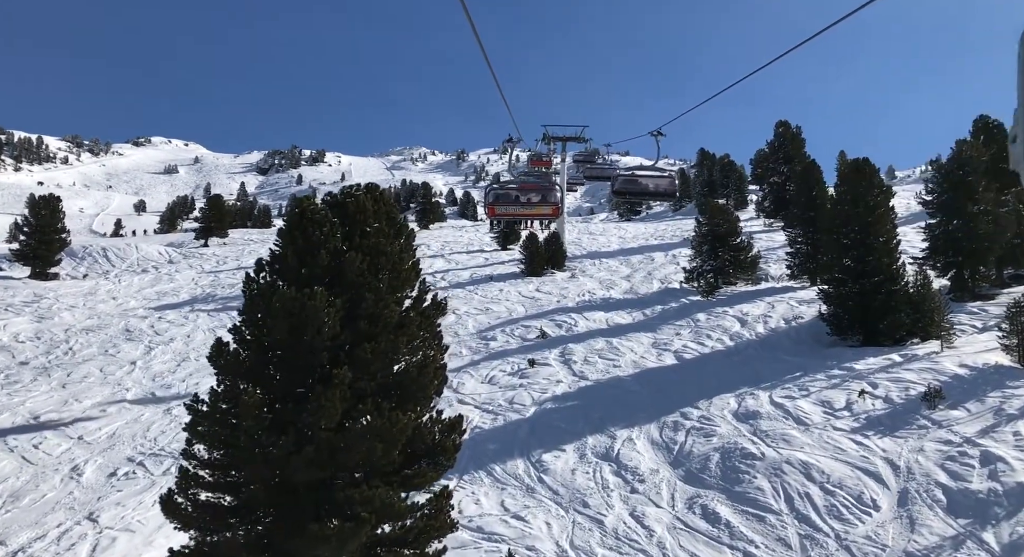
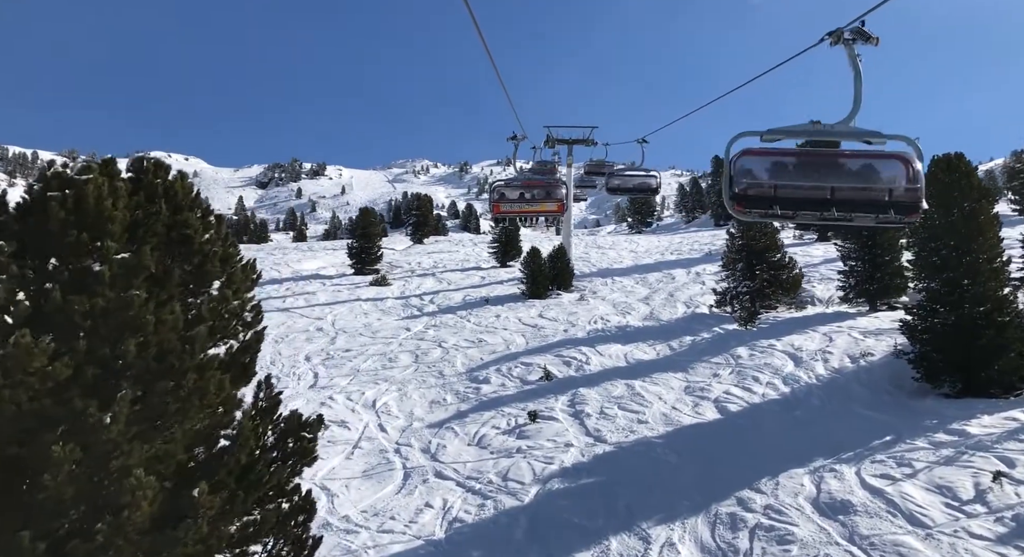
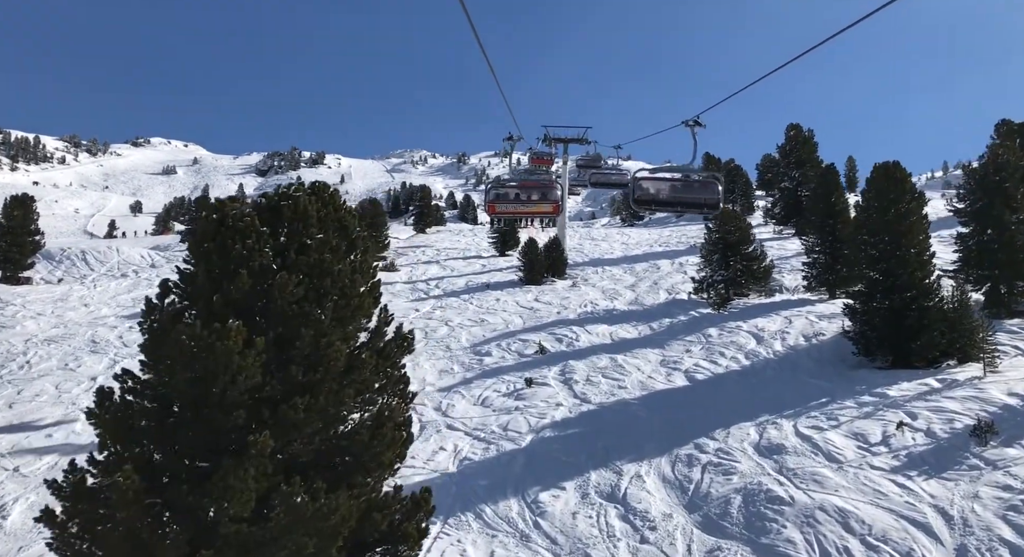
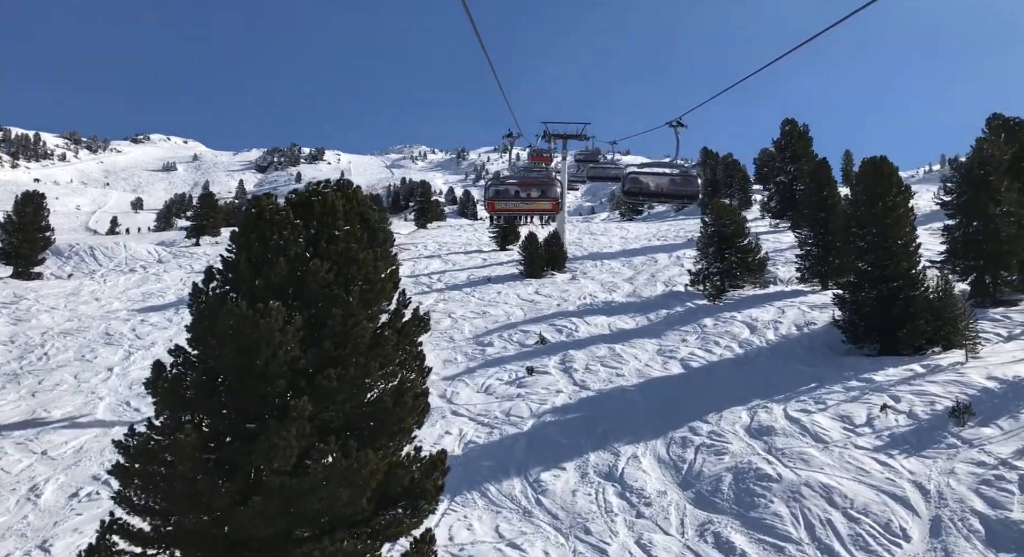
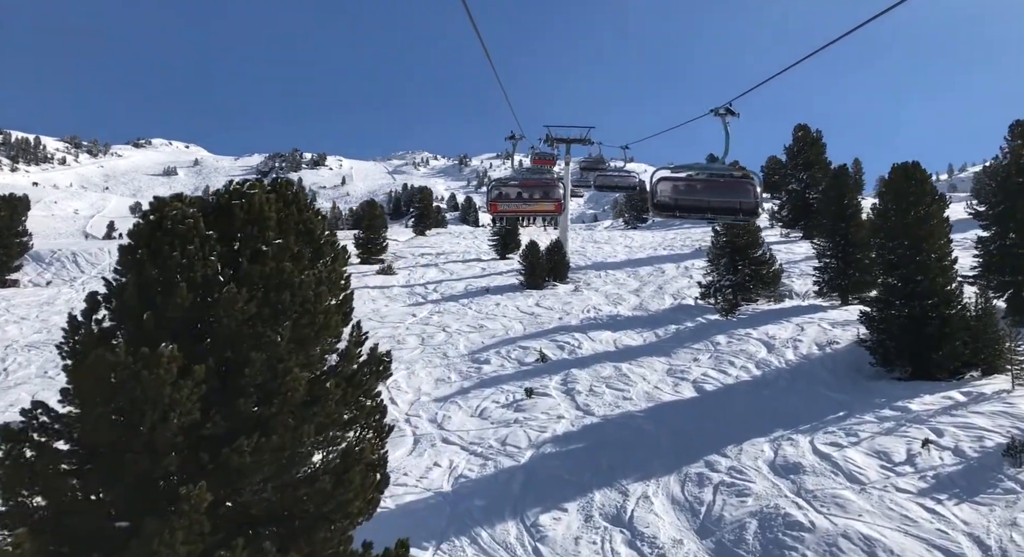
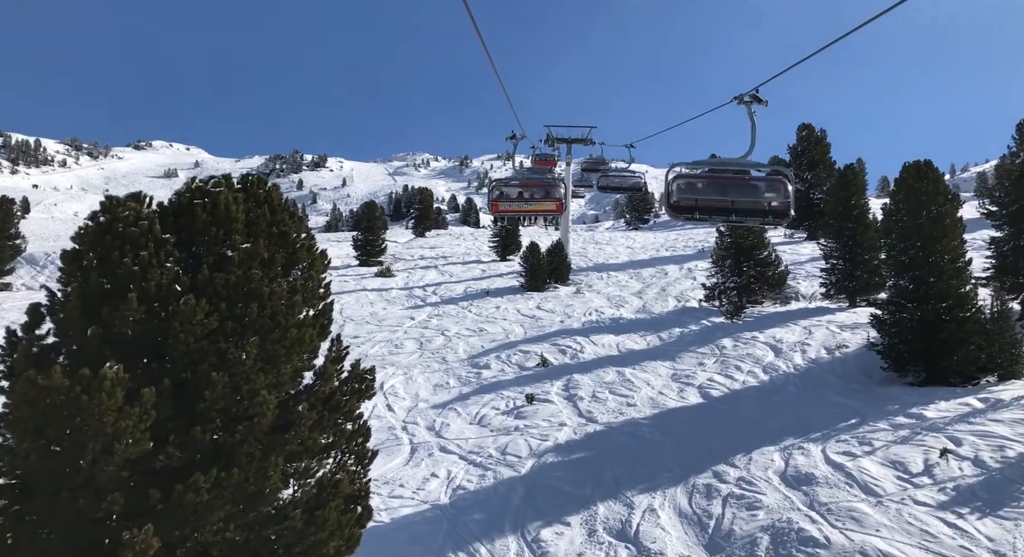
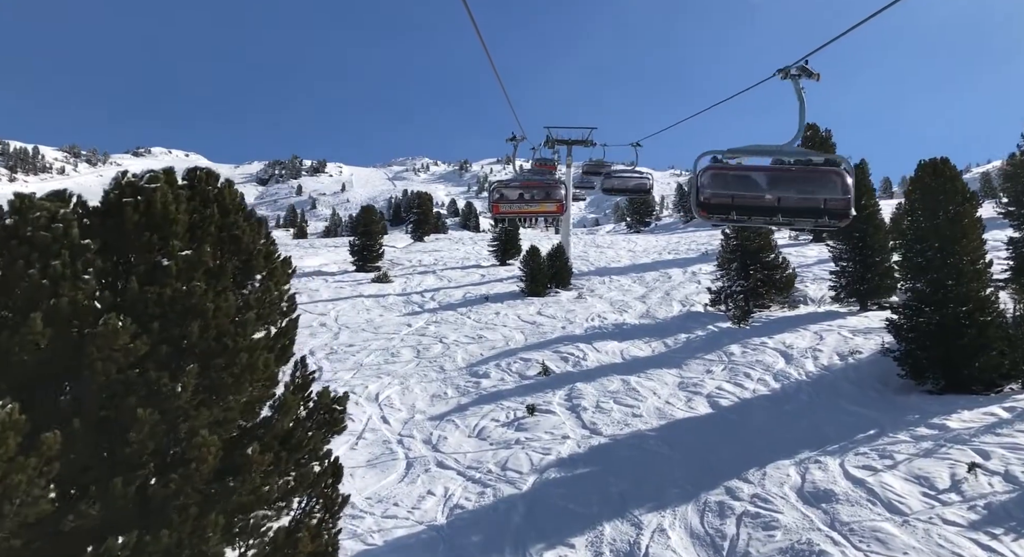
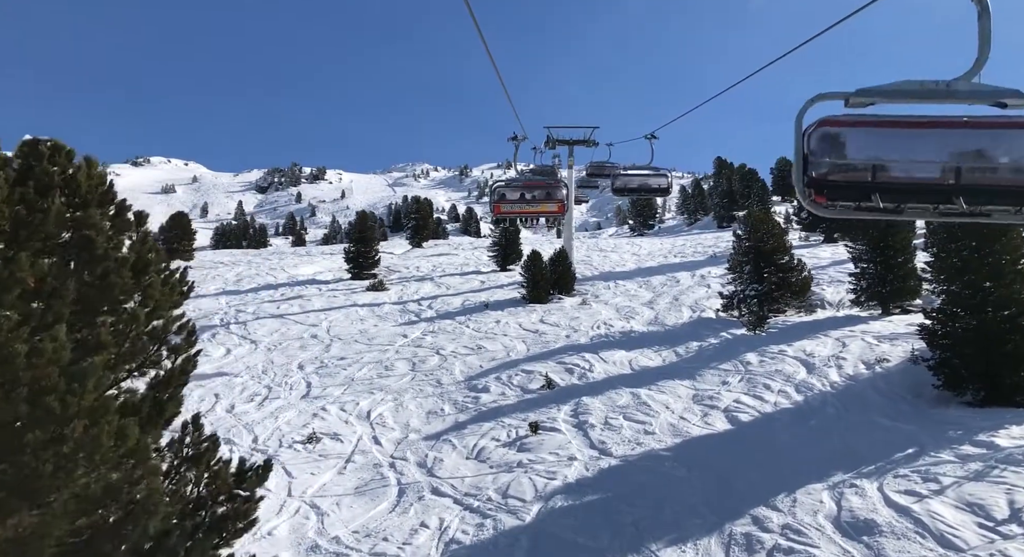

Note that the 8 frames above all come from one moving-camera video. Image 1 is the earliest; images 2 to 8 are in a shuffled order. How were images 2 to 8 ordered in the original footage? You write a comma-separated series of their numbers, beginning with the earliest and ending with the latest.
4, 3, 5, 6, 7, 2, 8
